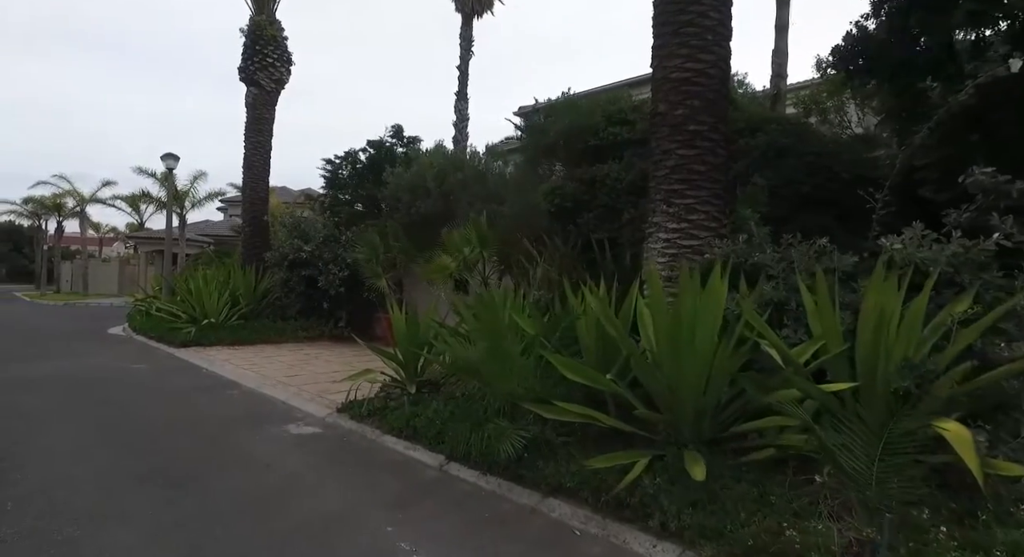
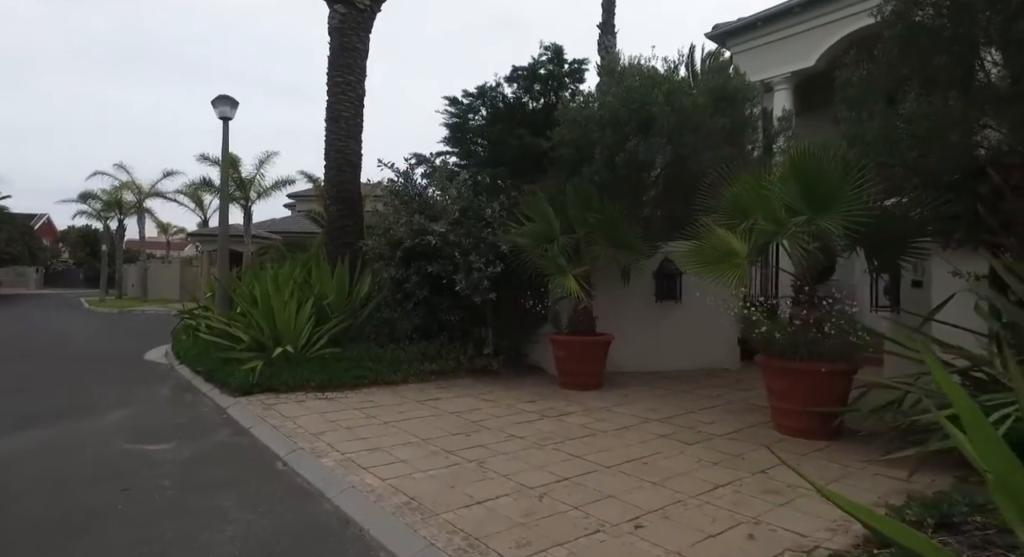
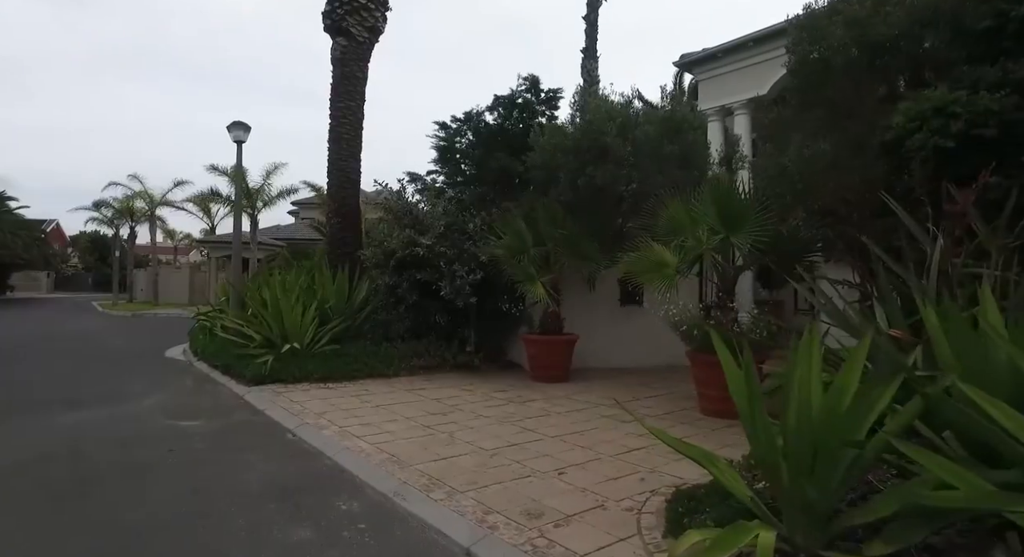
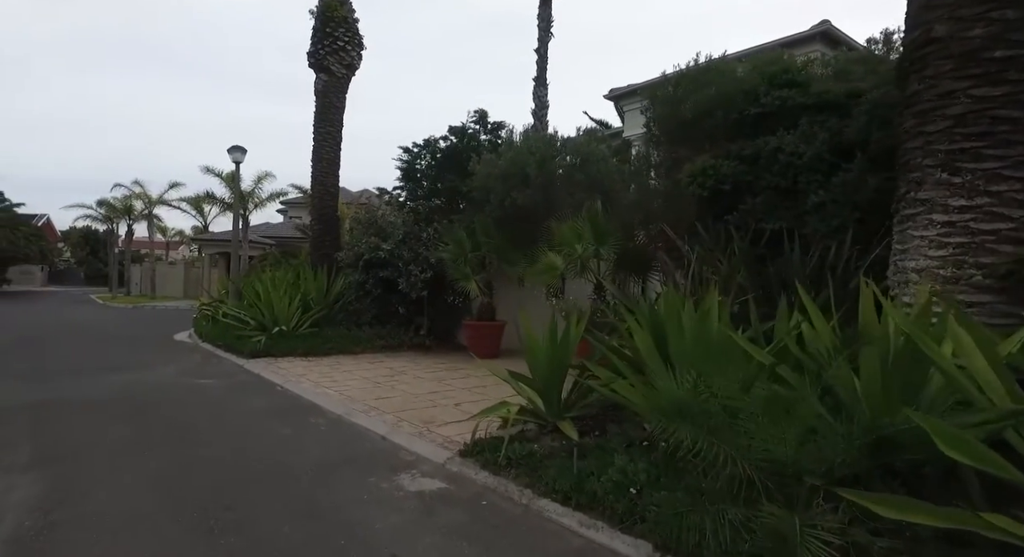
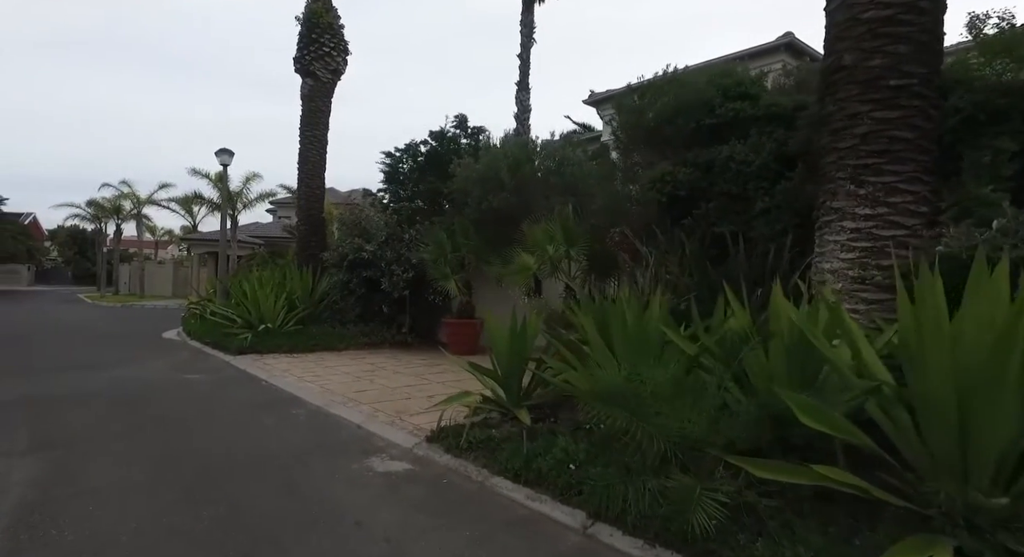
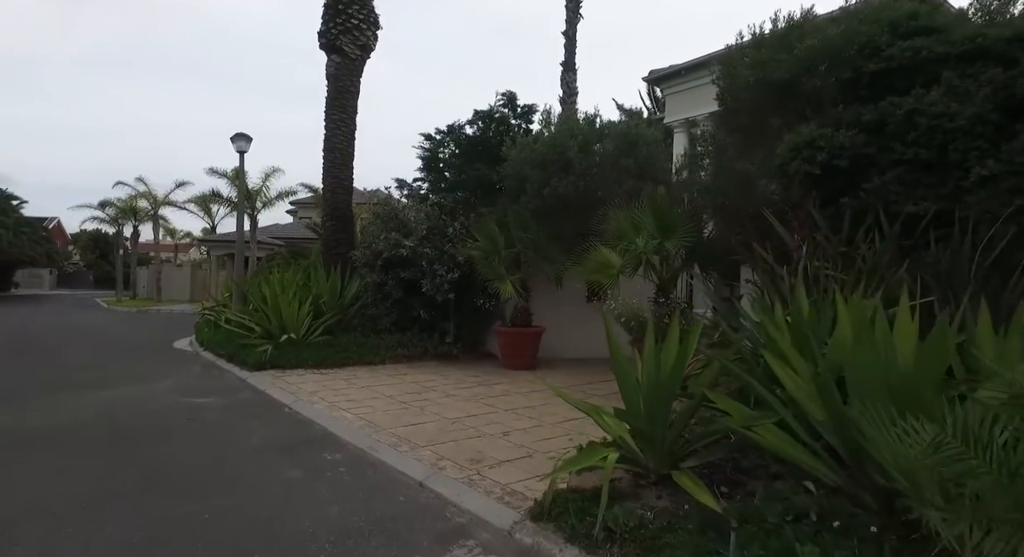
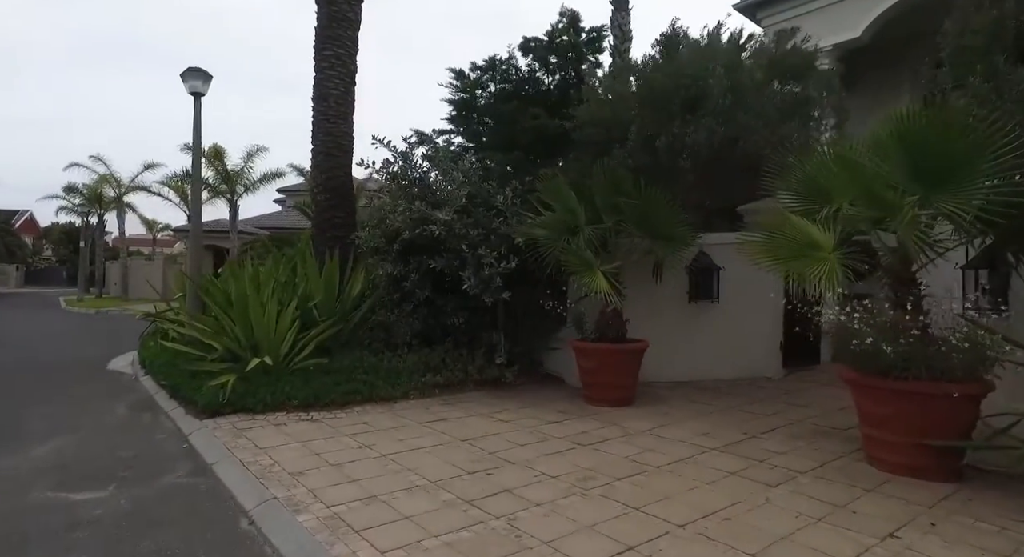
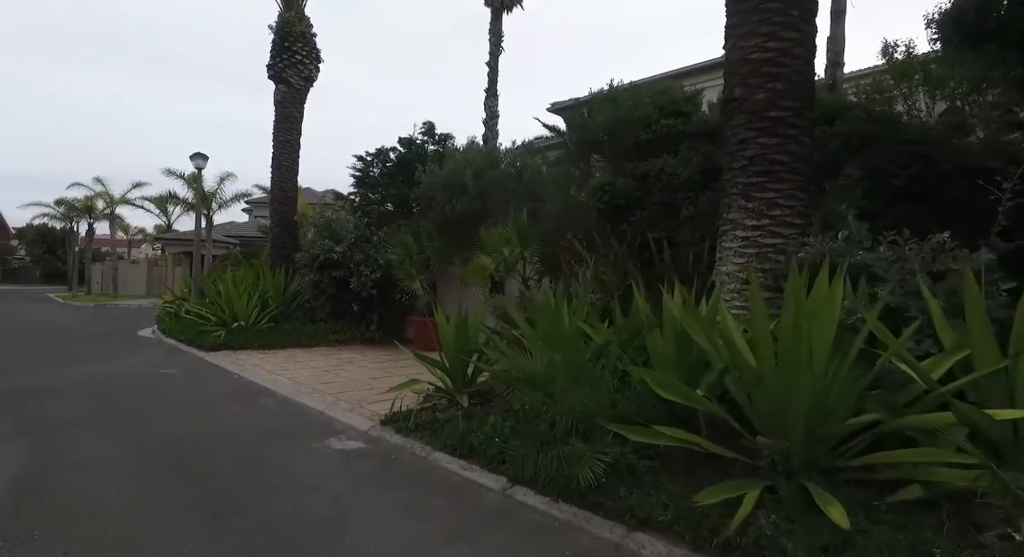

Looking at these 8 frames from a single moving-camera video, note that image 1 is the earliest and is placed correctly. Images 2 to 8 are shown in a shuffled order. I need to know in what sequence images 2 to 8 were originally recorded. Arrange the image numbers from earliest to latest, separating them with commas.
8, 5, 4, 6, 3, 2, 7
